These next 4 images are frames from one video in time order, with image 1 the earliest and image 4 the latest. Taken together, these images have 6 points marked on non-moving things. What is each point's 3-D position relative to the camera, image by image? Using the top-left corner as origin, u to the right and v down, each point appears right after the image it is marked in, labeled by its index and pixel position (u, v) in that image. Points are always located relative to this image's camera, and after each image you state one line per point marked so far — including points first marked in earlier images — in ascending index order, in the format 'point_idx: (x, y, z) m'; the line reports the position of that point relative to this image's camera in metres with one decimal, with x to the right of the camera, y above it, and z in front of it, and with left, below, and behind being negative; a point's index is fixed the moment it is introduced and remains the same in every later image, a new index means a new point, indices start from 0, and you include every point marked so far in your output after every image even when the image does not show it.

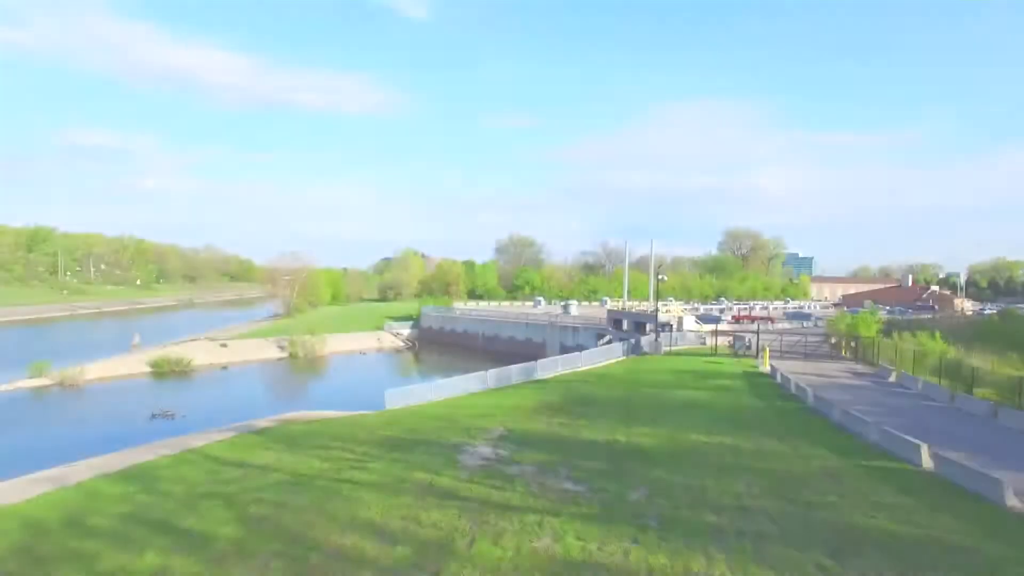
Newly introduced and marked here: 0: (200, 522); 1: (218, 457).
0: (-6.4, -4.9, +12.6) m
1: (-8.9, -5.1, +18.4) m
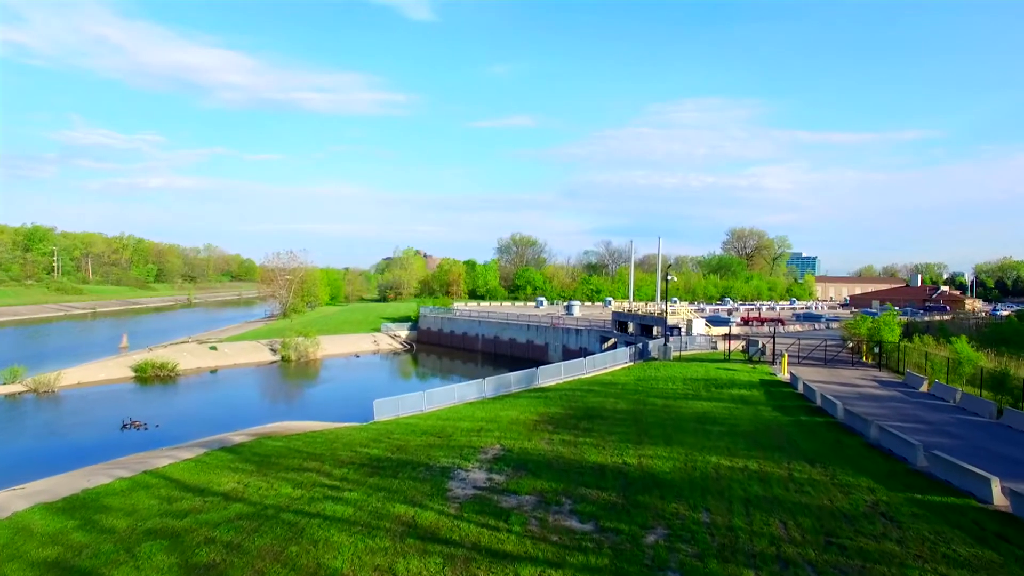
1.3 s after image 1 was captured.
0: (-6.5, -4.9, +10.6) m
1: (-9.0, -5.2, +16.4) m
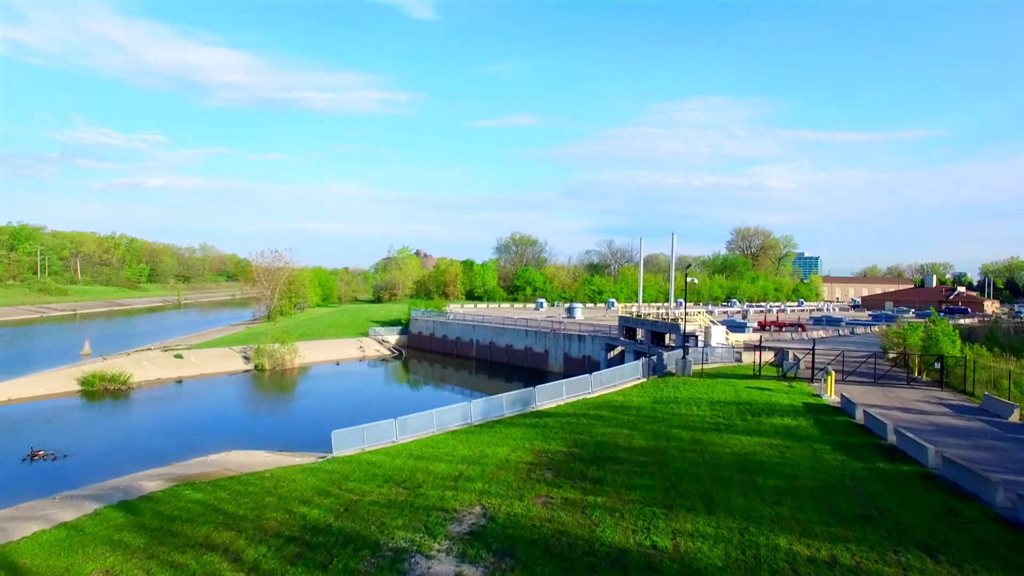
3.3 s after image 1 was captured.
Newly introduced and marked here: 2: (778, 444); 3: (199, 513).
0: (-6.9, -5.1, +5.9) m
1: (-9.3, -5.3, +11.7) m
2: (+7.7, -4.5, +17.6) m
3: (-7.5, -5.3, +14.6) m
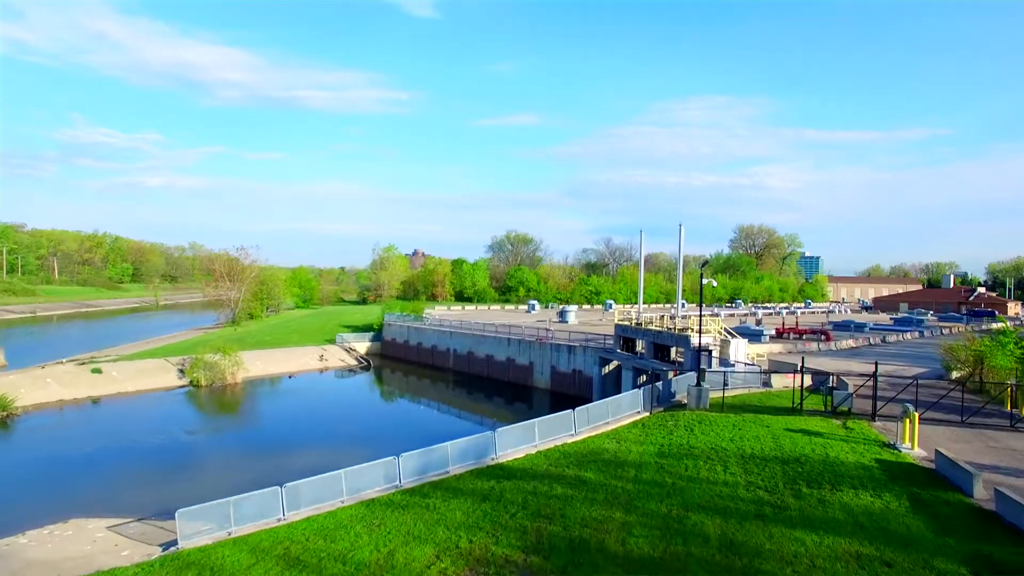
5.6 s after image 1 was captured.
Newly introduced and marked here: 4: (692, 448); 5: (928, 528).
0: (-8.3, -5.3, -1.1) m
1: (-10.7, -5.5, +4.6) m
2: (+6.2, -4.6, +10.6) m
3: (-8.9, -5.5, +7.6) m
4: (+5.1, -4.5, +17.2) m
5: (+8.0, -4.6, +11.6) m
